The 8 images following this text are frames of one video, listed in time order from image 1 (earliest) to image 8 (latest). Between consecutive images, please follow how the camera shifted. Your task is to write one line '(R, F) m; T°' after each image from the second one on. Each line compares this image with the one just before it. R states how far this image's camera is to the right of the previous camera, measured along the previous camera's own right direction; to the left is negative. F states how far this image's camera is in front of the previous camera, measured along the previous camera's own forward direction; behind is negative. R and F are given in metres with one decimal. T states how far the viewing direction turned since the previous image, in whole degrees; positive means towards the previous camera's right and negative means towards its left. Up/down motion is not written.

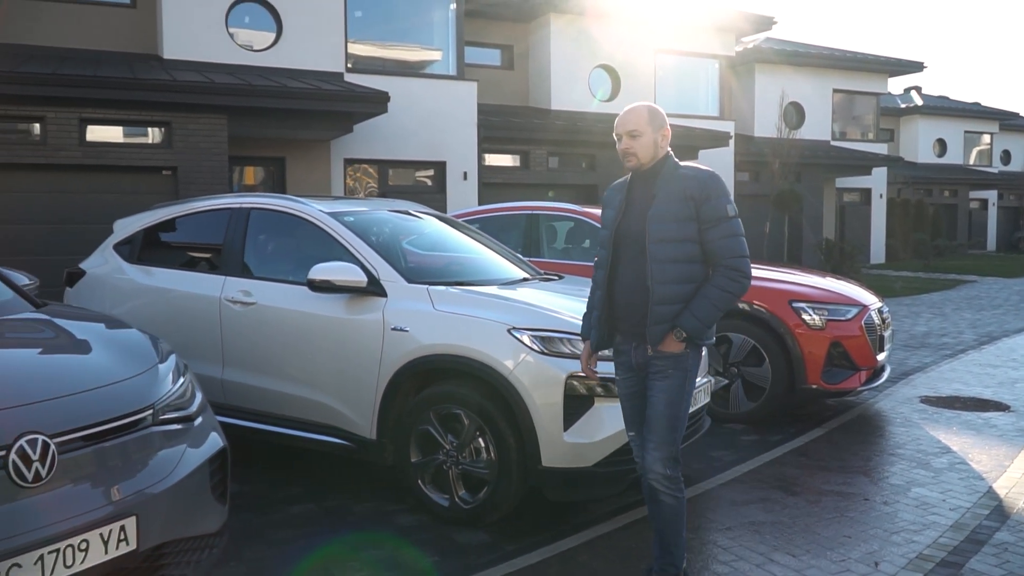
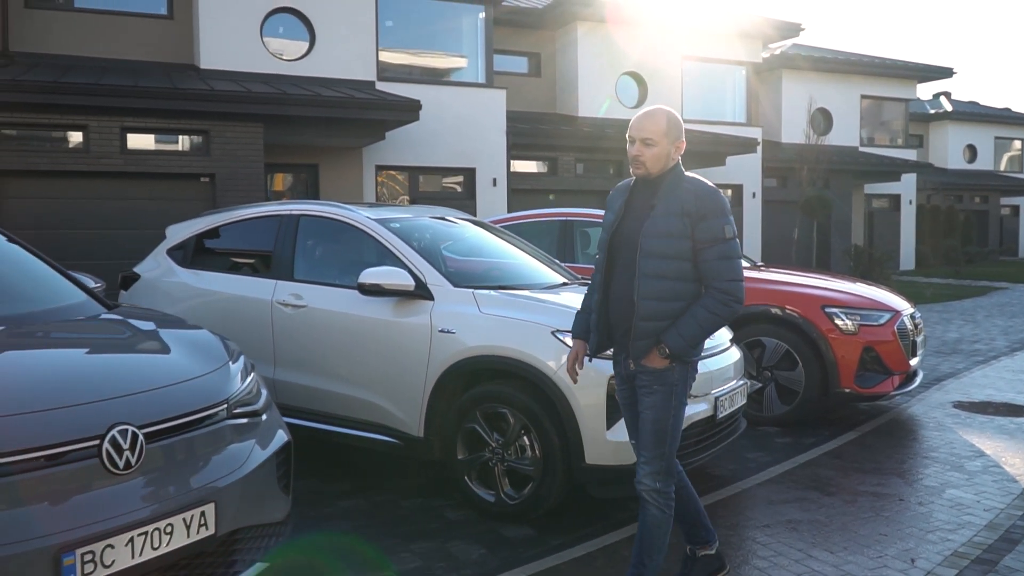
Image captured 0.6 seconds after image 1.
(-0.1, -0.1) m; -1°
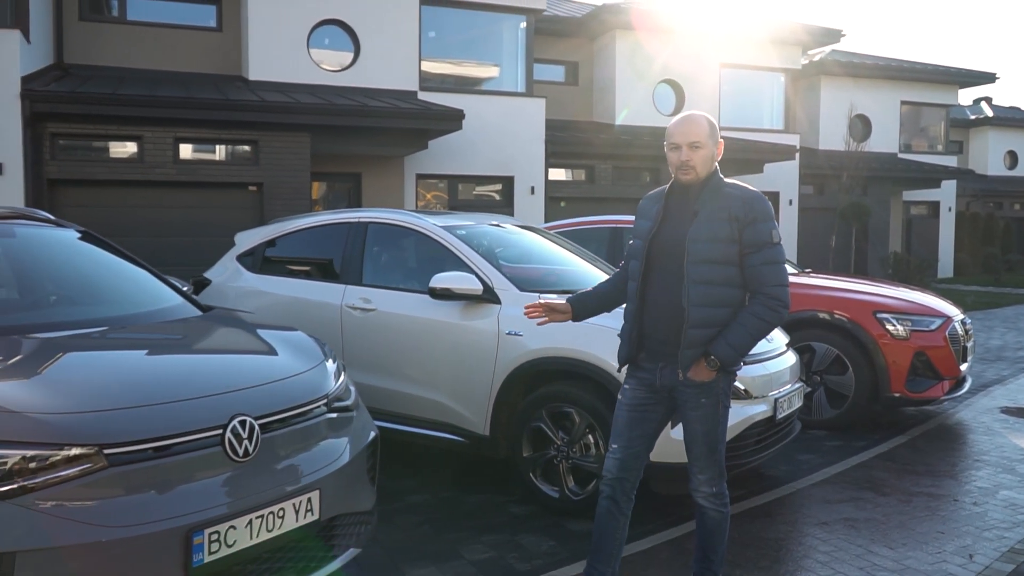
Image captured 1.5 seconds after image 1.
(-0.2, -0.2) m; -2°
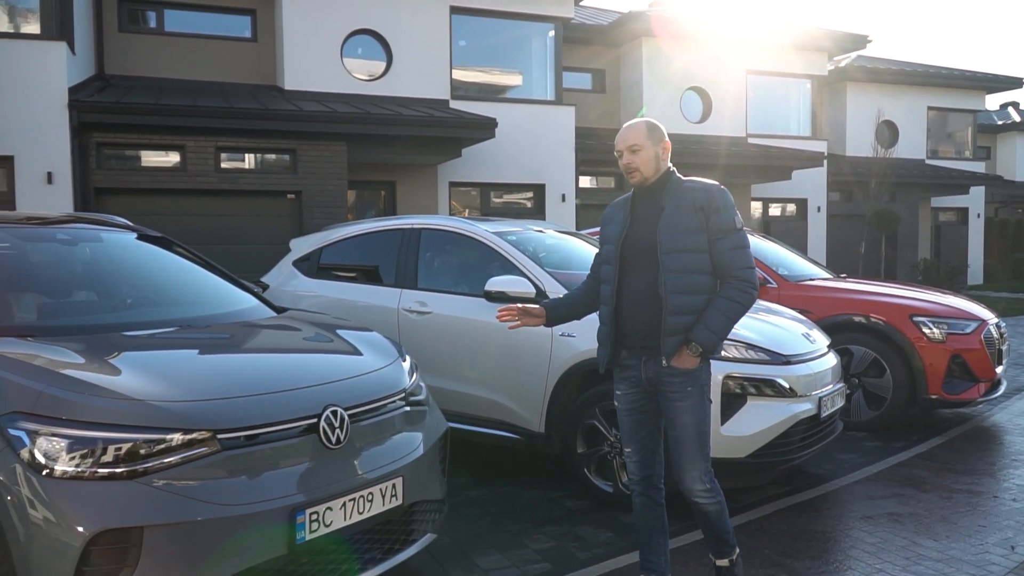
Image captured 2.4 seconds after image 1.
(-0.2, -0.2) m; -1°
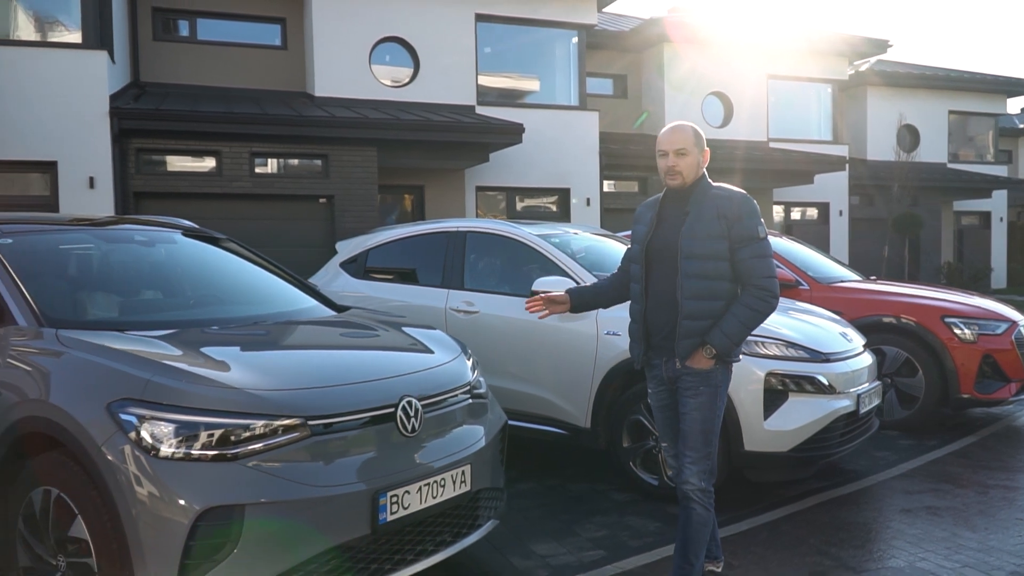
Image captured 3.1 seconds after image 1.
(-0.2, -0.2) m; -1°
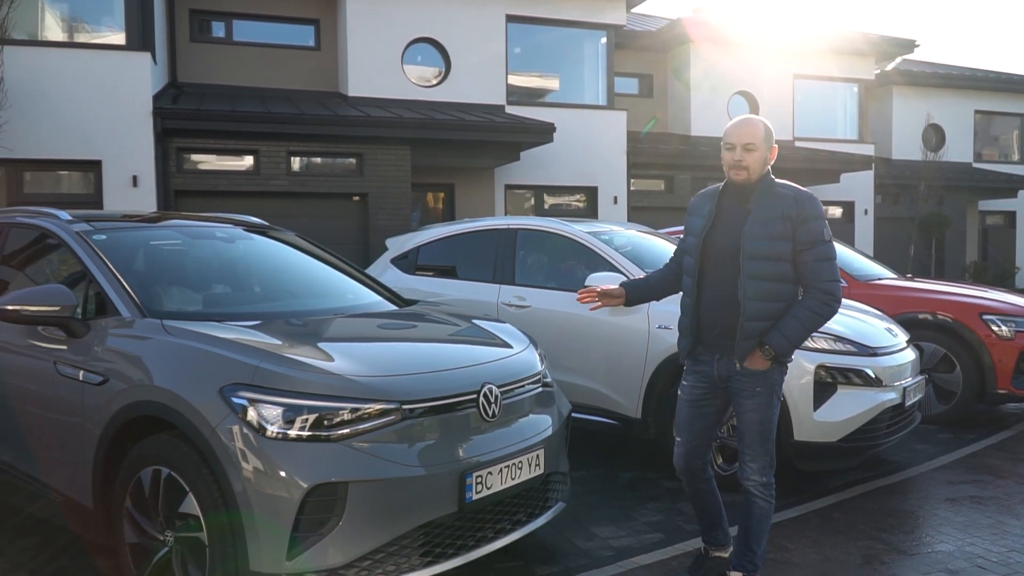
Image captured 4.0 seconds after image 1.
(-0.2, -0.2) m; -1°
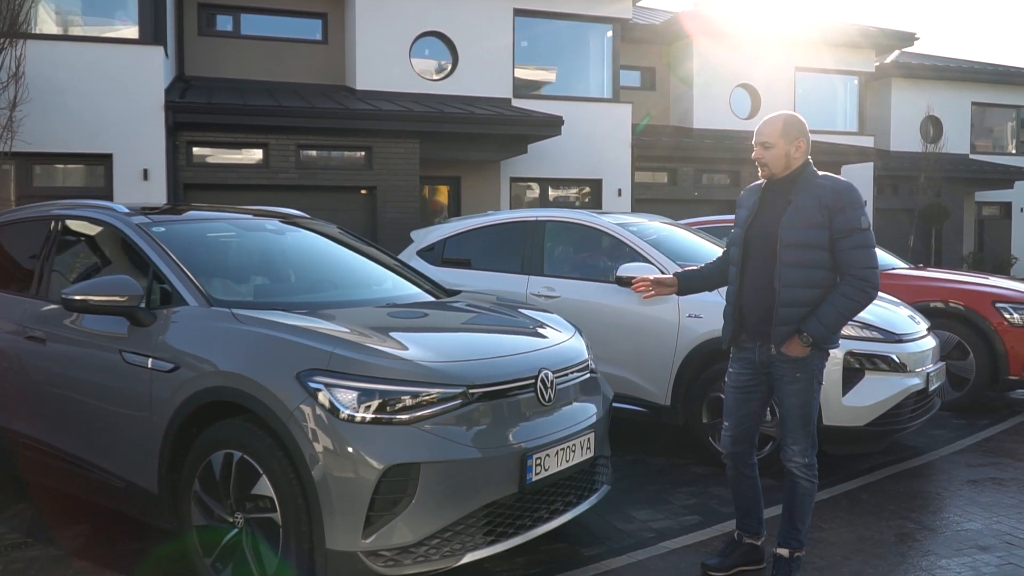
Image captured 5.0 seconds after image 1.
(-0.2, -0.1) m; 0°
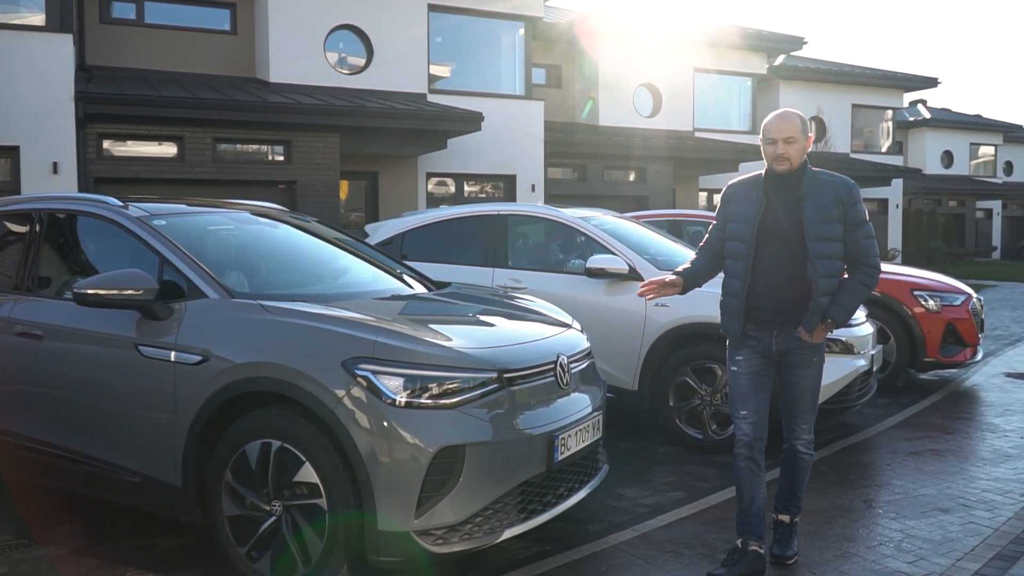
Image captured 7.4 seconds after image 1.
(-0.5, -0.1) m; +7°
